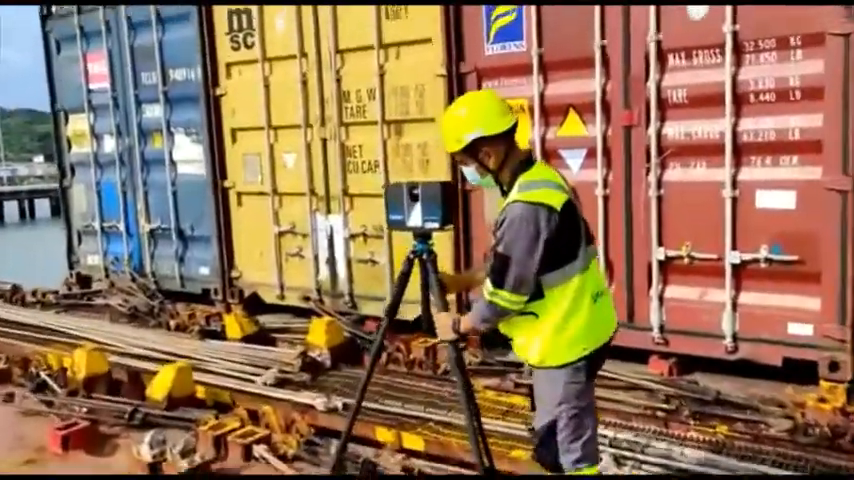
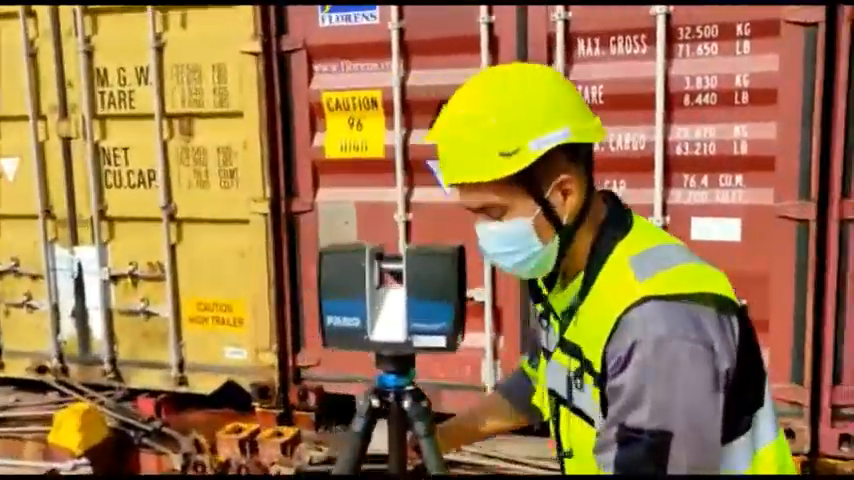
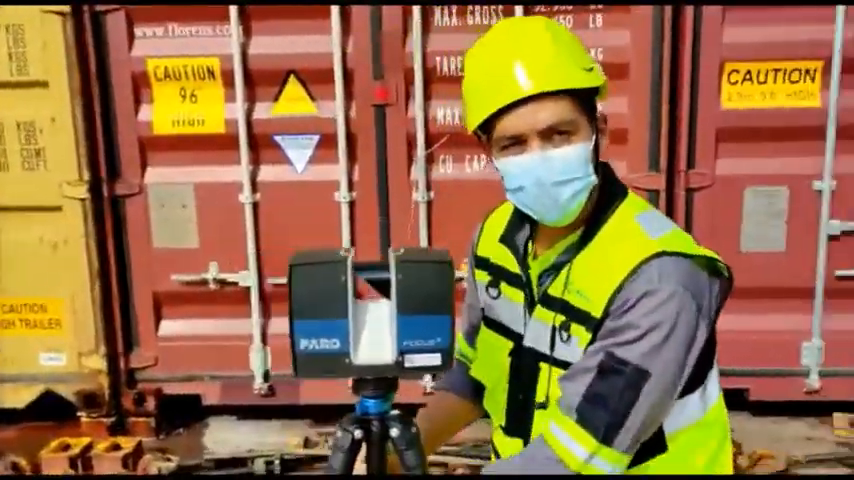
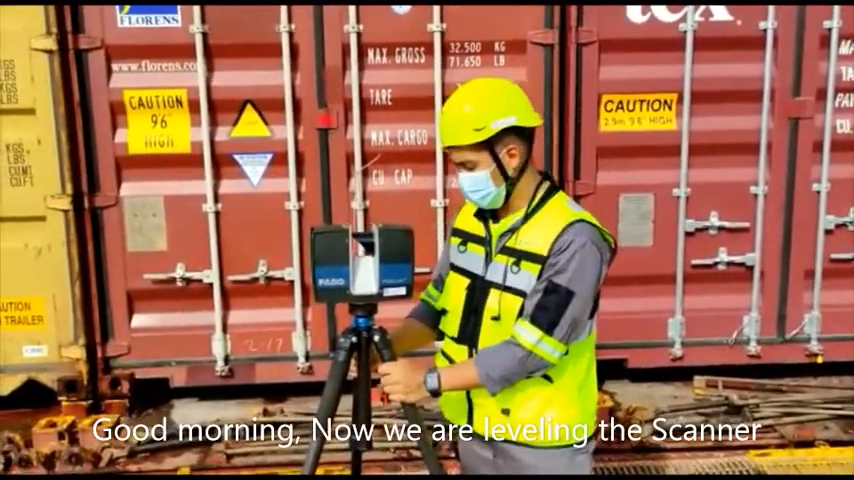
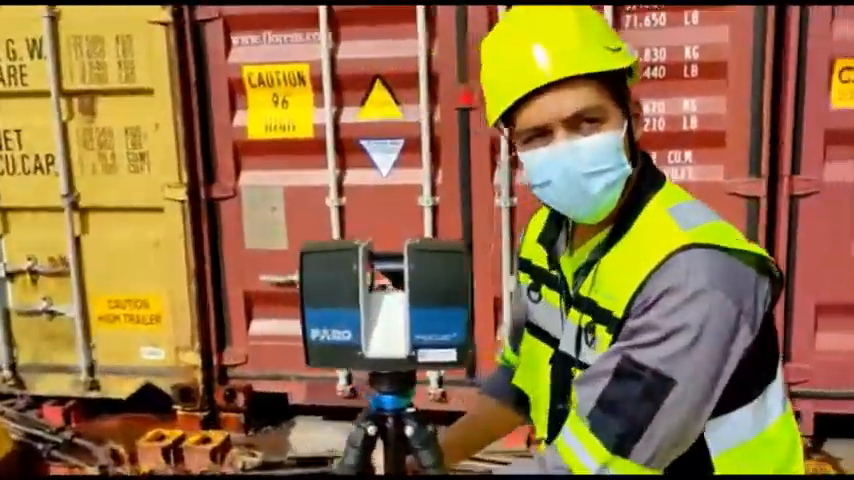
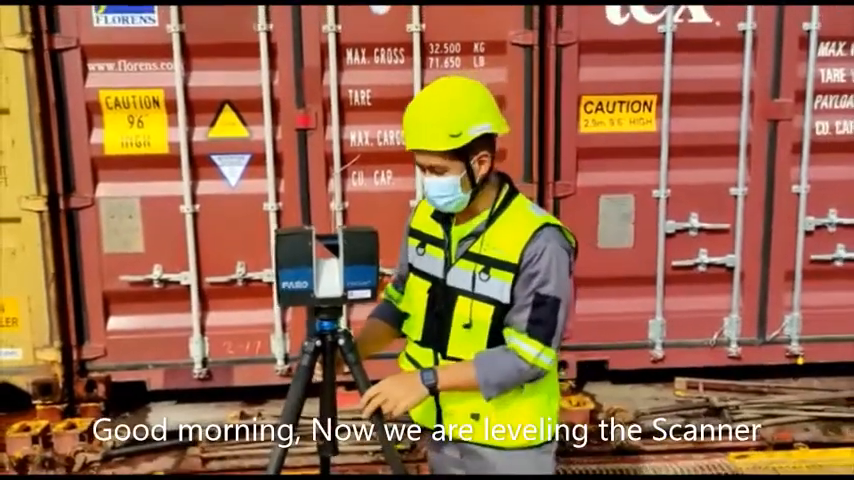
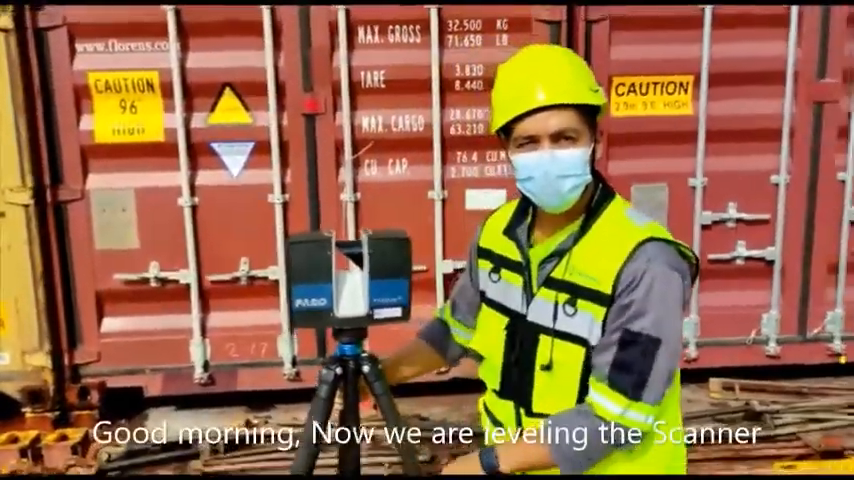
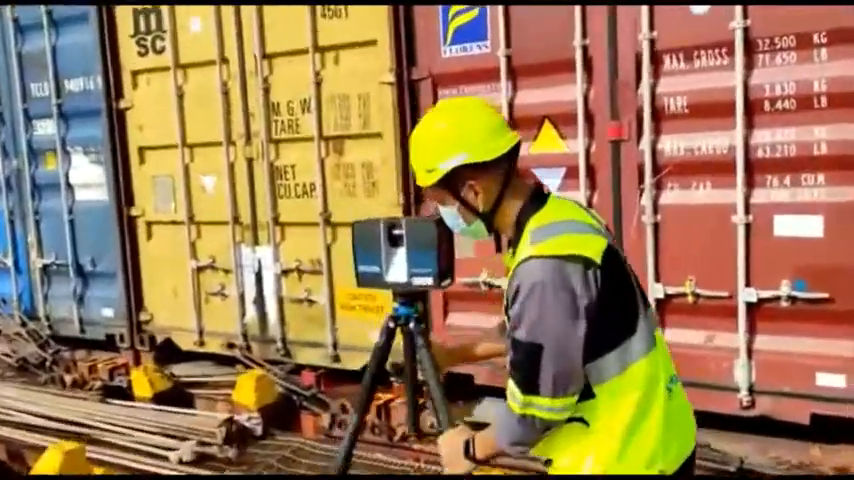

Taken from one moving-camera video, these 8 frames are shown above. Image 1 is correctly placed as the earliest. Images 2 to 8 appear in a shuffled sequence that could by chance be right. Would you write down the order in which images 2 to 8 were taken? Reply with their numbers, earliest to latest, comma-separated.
8, 2, 5, 3, 7, 6, 4
